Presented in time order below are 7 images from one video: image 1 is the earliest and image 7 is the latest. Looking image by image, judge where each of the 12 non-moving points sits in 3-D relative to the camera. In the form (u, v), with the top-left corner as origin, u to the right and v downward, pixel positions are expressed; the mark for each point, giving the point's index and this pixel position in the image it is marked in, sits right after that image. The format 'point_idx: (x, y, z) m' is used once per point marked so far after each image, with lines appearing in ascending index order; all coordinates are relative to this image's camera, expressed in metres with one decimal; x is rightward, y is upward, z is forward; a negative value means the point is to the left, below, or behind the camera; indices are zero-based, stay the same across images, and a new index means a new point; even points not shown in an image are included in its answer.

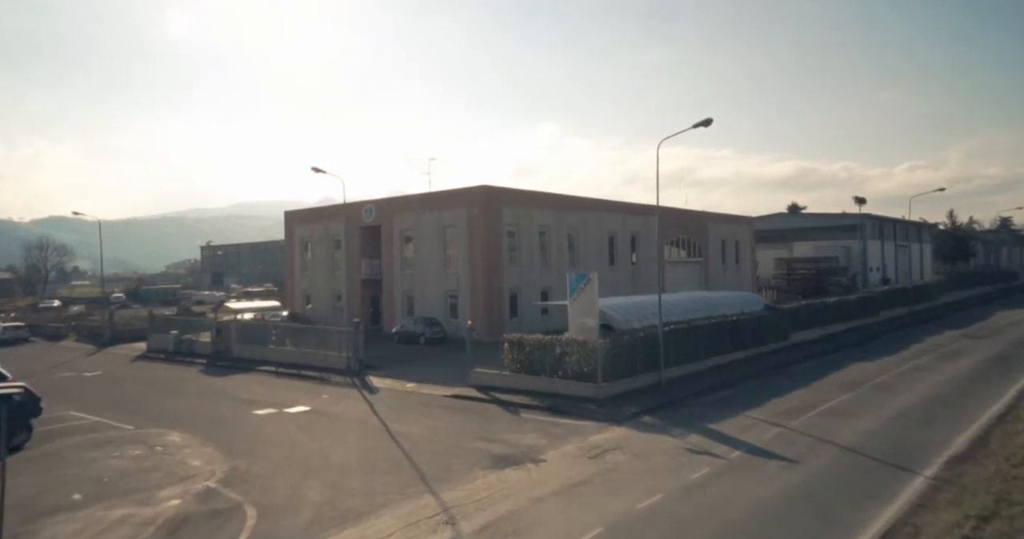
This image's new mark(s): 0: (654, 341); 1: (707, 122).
0: (+3.9, -1.9, +19.9) m
1: (+4.9, +3.7, +18.5) m
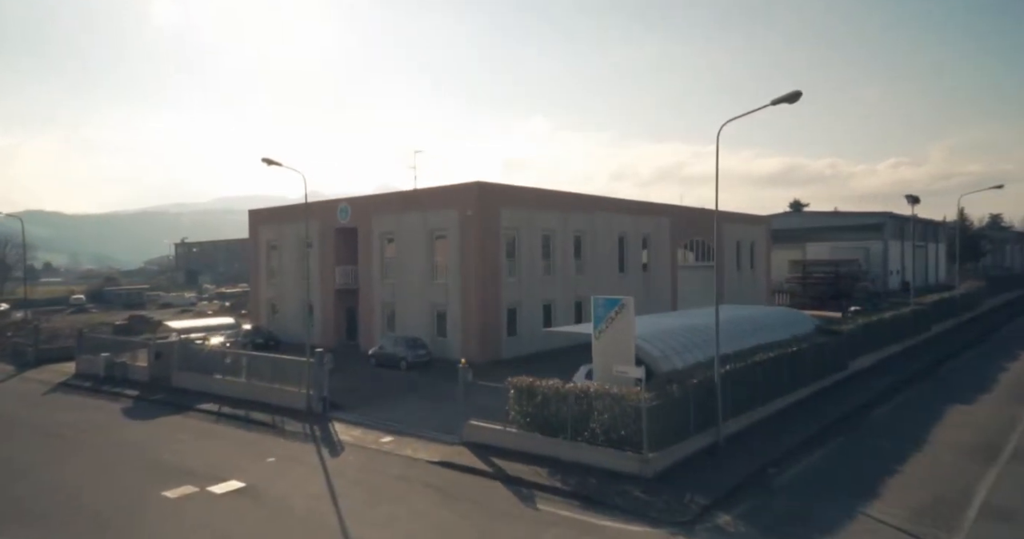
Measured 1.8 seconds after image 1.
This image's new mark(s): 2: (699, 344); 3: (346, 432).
0: (+4.0, -2.4, +14.9) m
1: (+5.1, +3.2, +13.5) m
2: (+4.9, -2.0, +19.2) m
3: (-4.1, -4.0, +18.2) m
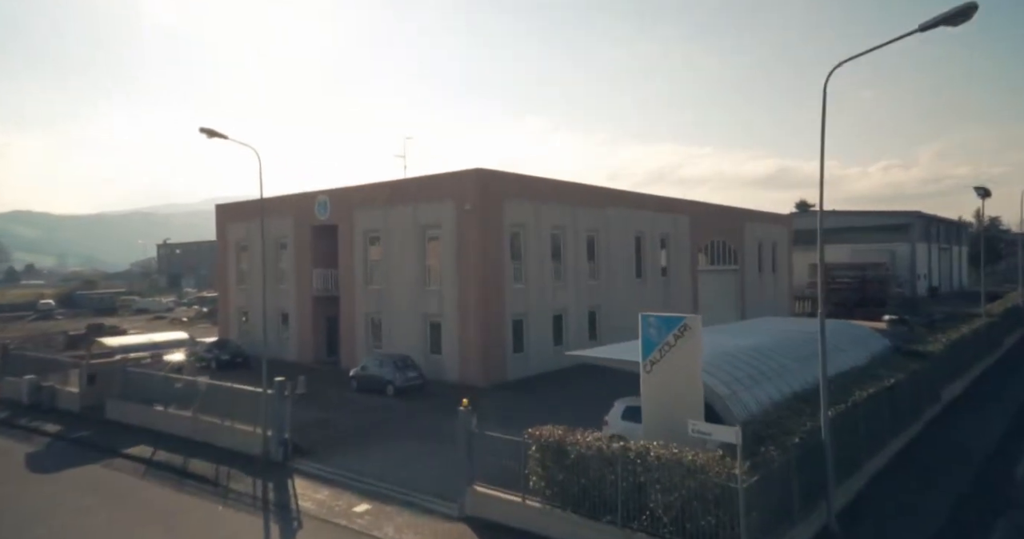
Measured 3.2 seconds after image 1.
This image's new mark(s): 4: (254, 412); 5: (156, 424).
0: (+4.4, -2.6, +10.6) m
1: (+5.5, +3.0, +9.2) m
2: (+5.2, -2.1, +14.8) m
3: (-3.8, -4.2, +13.8) m
4: (-5.8, -3.2, +16.7) m
5: (-9.2, -4.0, +18.9) m
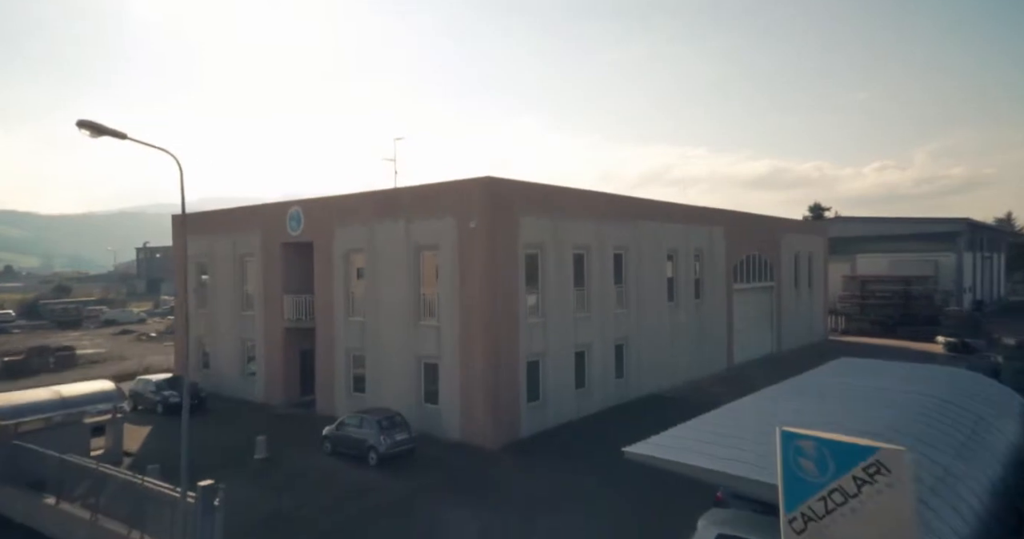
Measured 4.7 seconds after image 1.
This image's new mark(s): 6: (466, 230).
0: (+4.9, -3.4, +5.5) m
1: (+6.1, +2.2, +4.1) m
2: (+5.7, -3.0, +9.8) m
3: (-3.3, -5.0, +8.7) m
4: (-5.3, -4.0, +11.6) m
5: (-8.7, -4.8, +13.8) m
6: (-1.3, +1.0, +19.8) m
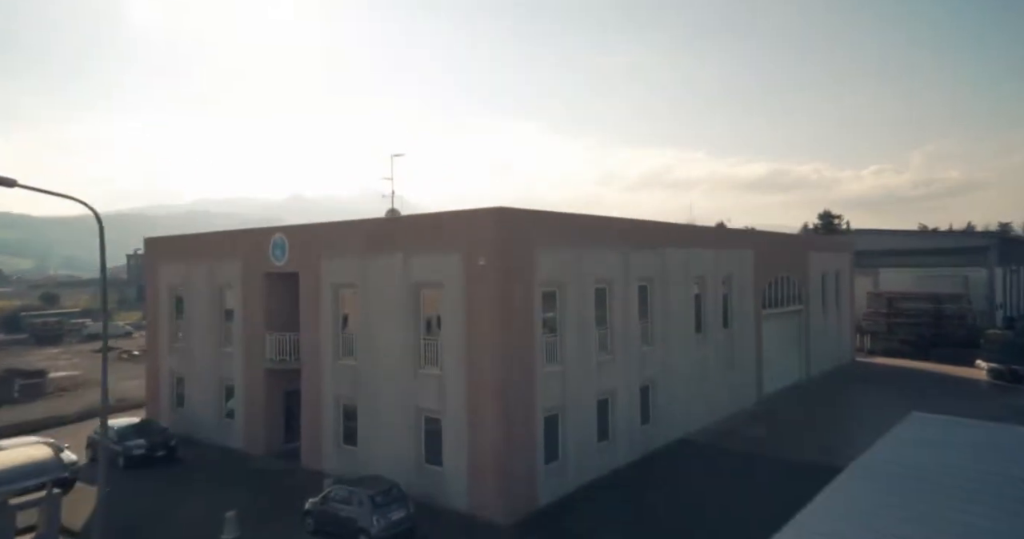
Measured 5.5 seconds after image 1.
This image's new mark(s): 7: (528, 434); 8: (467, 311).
0: (+5.3, -4.4, +2.7) m
1: (+6.5, +1.2, +1.3) m
2: (+6.1, -4.0, +7.0) m
3: (-2.9, -6.0, +5.8) m
4: (-5.0, -5.0, +8.7) m
5: (-8.3, -5.7, +10.9) m
6: (-0.9, +0.1, +17.0) m
7: (+0.4, -3.9, +17.3) m
8: (-1.1, -1.0, +17.2) m
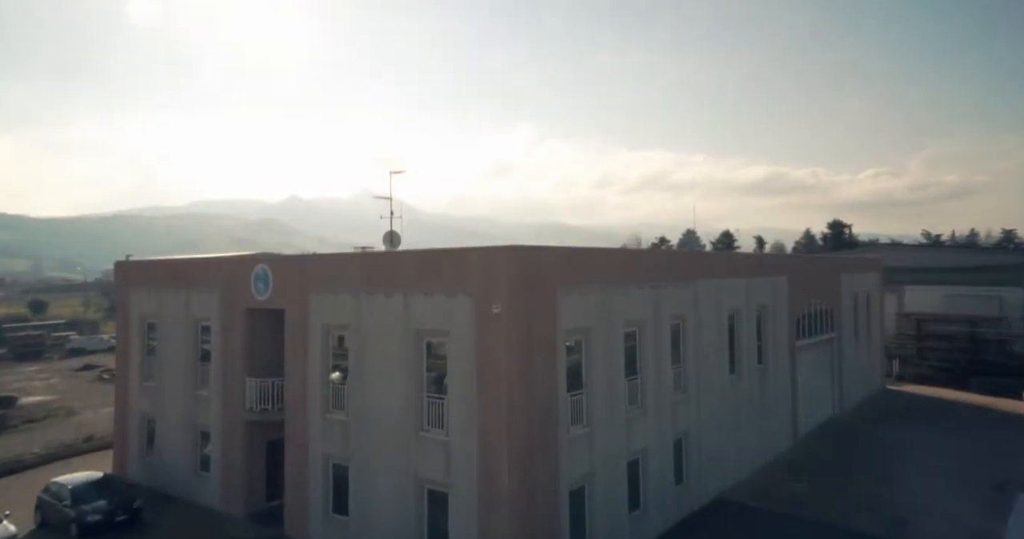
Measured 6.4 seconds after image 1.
0: (+5.7, -5.3, 0.0) m
1: (+6.9, +0.3, -1.4) m
2: (+6.5, -4.9, +4.2) m
3: (-2.5, -6.9, +3.1) m
4: (-4.6, -5.9, +6.0) m
5: (-7.9, -6.6, +8.2) m
6: (-0.5, -0.9, +14.3) m
7: (+0.8, -4.8, +14.6) m
8: (-0.7, -1.9, +14.5) m
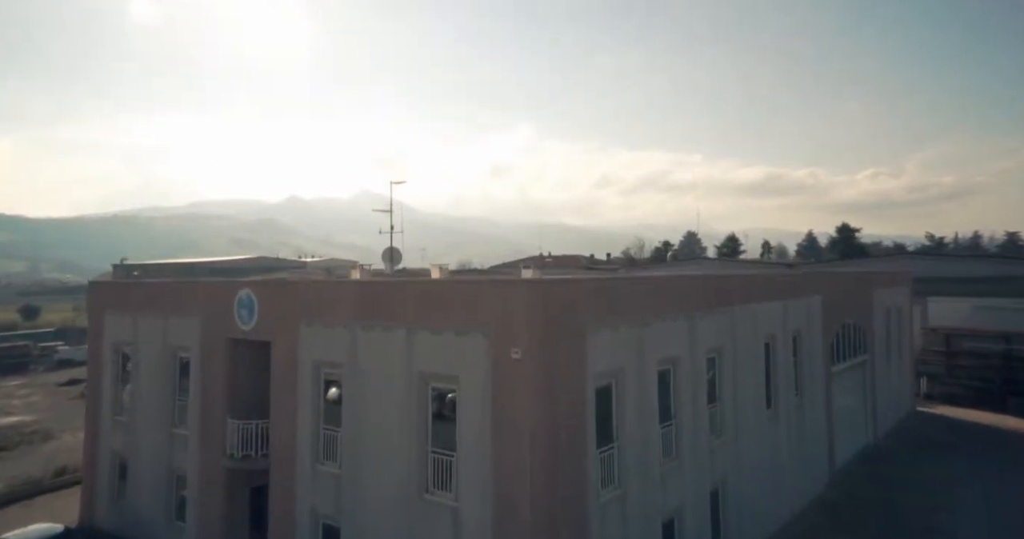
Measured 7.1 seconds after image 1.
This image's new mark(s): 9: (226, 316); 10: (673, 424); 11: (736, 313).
0: (+6.1, -5.9, -2.3) m
1: (+7.3, -0.3, -3.6) m
2: (+6.9, -5.5, +2.0) m
3: (-2.1, -7.5, +0.8) m
4: (-4.2, -6.5, +3.7) m
5: (-7.6, -7.2, +5.9) m
6: (-0.1, -1.5, +12.0) m
7: (+1.1, -5.4, +12.4) m
8: (-0.3, -2.5, +12.3) m
9: (-6.8, -1.1, +17.3) m
10: (+3.4, -3.2, +15.4) m
11: (+5.7, -1.1, +18.4) m
